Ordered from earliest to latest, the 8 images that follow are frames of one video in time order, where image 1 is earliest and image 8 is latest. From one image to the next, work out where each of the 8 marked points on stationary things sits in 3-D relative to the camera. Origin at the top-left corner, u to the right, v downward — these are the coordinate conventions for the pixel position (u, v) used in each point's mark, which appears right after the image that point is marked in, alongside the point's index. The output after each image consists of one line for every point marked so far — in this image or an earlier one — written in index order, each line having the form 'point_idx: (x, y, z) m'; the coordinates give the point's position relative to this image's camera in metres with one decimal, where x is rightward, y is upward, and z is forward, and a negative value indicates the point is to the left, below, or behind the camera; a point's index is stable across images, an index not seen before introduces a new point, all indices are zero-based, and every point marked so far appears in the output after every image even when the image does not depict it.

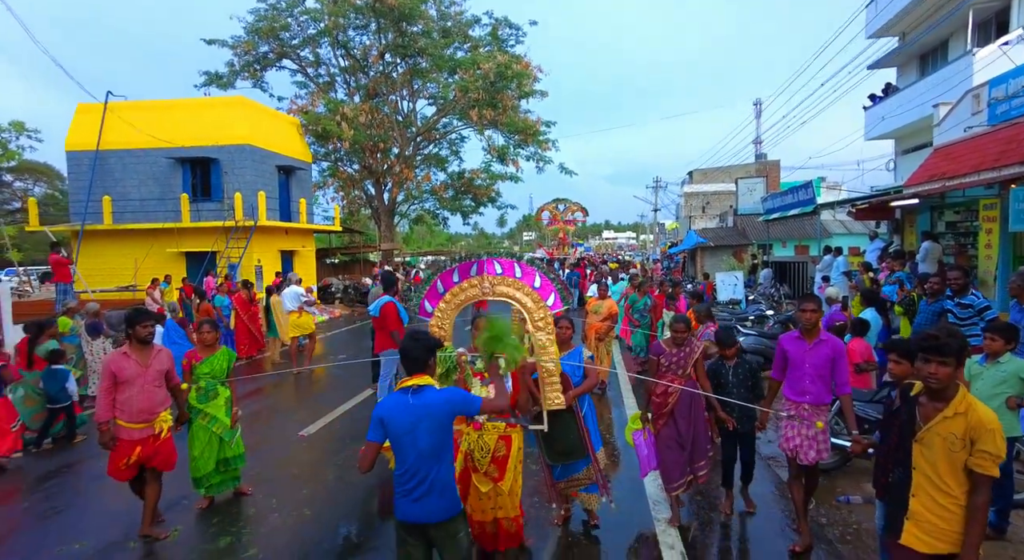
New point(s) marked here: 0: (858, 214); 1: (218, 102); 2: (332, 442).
0: (+8.9, +1.7, +13.8) m
1: (-9.8, +6.0, +18.2) m
2: (-2.1, -1.8, +6.2) m
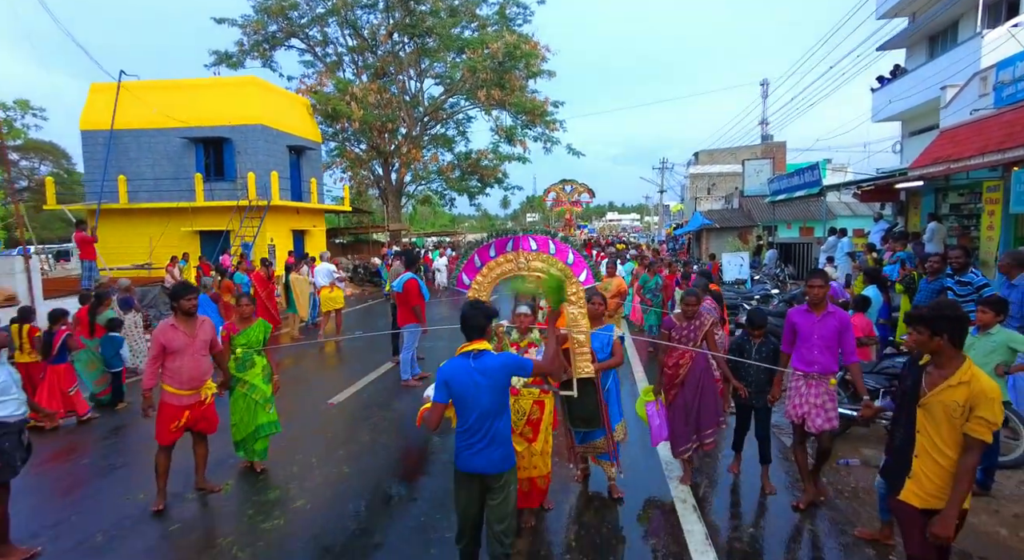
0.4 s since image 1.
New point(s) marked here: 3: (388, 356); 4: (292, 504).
0: (+9.2, +2.2, +14.0) m
1: (-9.5, +6.7, +18.3) m
2: (-1.9, -1.6, +6.6) m
3: (-2.1, -1.3, +9.2) m
4: (-1.8, -1.8, +4.4) m
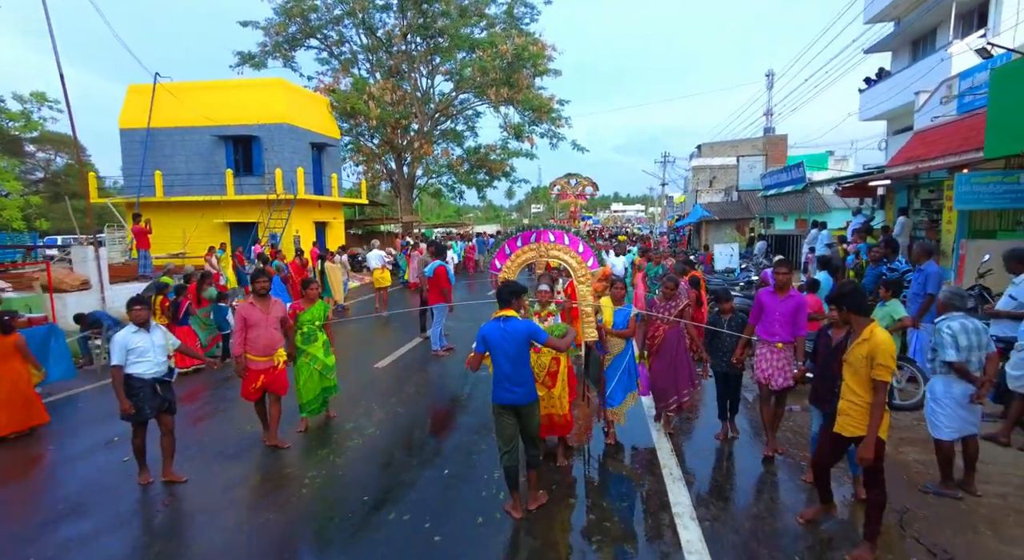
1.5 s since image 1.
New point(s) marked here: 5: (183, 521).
0: (+9.4, +2.5, +15.2) m
1: (-9.2, +7.1, +19.6) m
2: (-1.7, -1.4, +8.0) m
3: (-1.9, -1.0, +10.6) m
4: (-1.6, -1.6, +5.8) m
5: (-2.5, -1.8, +4.2) m
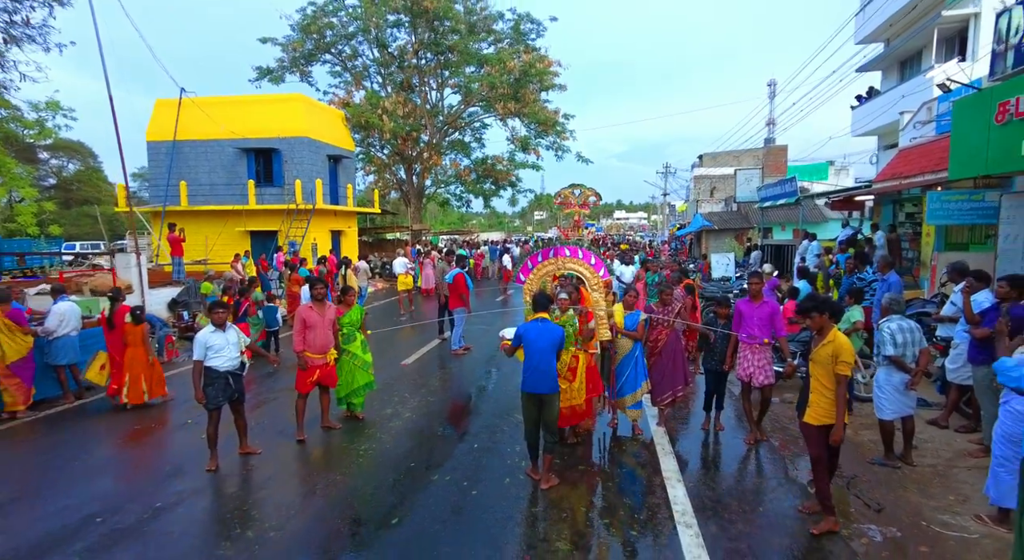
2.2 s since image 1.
0: (+9.7, +2.3, +16.2) m
1: (-8.9, +6.9, +20.7) m
2: (-1.5, -1.5, +9.0) m
3: (-1.7, -1.2, +11.5) m
4: (-1.4, -1.7, +6.7) m
5: (-2.3, -1.8, +5.1) m
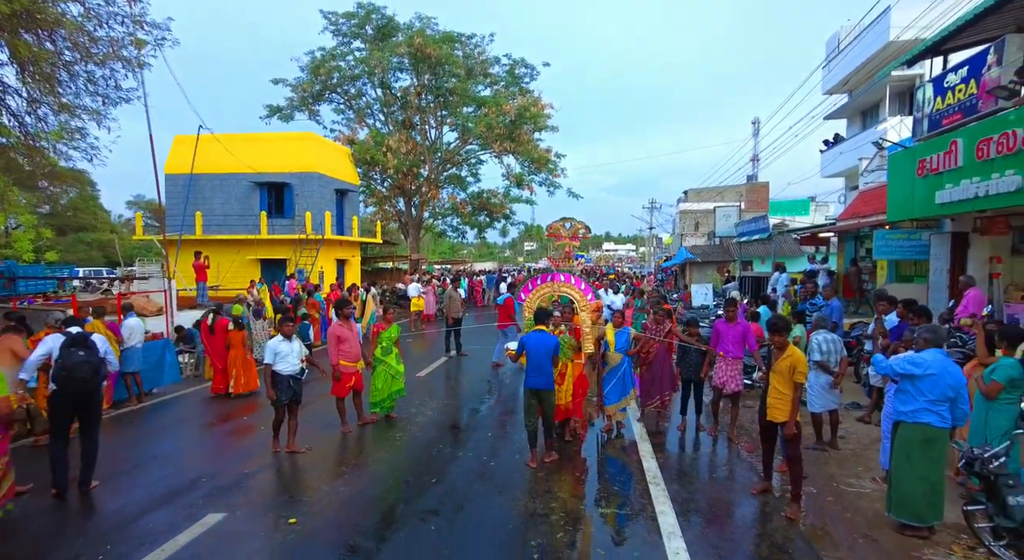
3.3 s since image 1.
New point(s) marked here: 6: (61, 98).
0: (+9.6, +1.3, +17.8) m
1: (-9.0, +5.9, +22.2) m
2: (-1.4, -1.9, +10.2) m
3: (-1.7, -1.7, +12.7) m
4: (-1.3, -2.0, +7.9) m
5: (-2.2, -2.0, +6.3) m
6: (-6.5, +2.7, +7.9) m
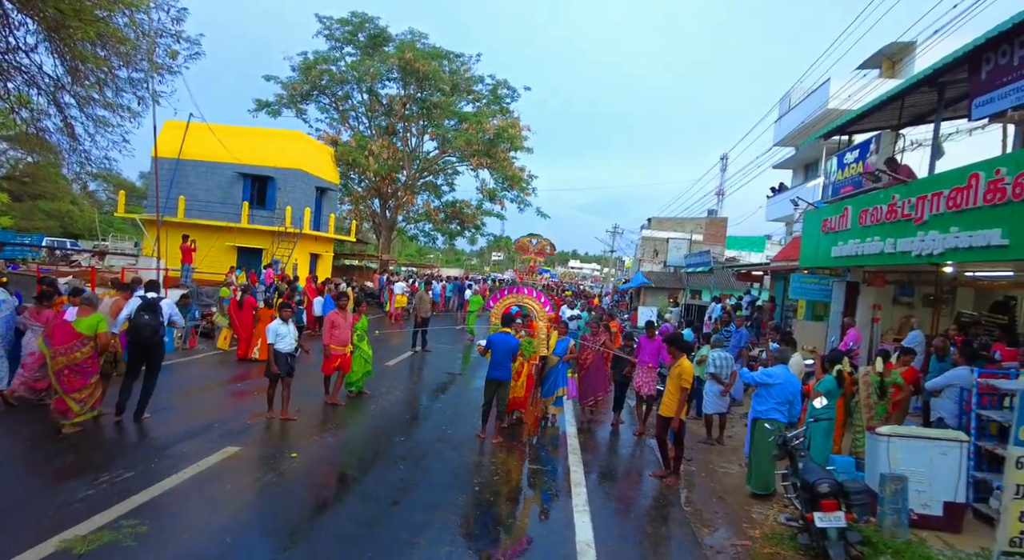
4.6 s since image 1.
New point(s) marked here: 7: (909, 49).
0: (+8.4, +0.2, +19.9) m
1: (-10.0, +6.3, +23.2) m
2: (-2.3, -1.9, +11.5) m
3: (-2.8, -1.8, +14.1) m
4: (-2.1, -2.0, +9.3) m
5: (-2.9, -2.0, +7.7) m
6: (-6.9, +3.1, +9.0) m
7: (+14.1, +8.2, +19.0) m
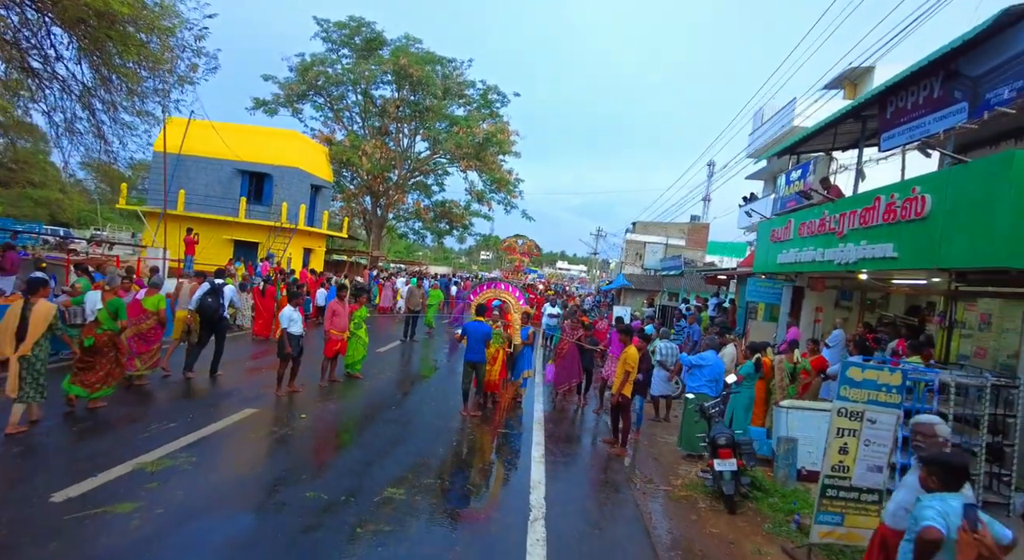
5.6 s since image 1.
0: (+7.8, 0.0, +21.3) m
1: (-10.5, +6.6, +24.3) m
2: (-2.8, -1.8, +12.7) m
3: (-3.3, -1.7, +15.2) m
4: (-2.6, -1.9, +10.5) m
5: (-3.3, -1.8, +8.8) m
6: (-7.2, +3.3, +10.1) m
7: (+13.6, +7.9, +20.6) m
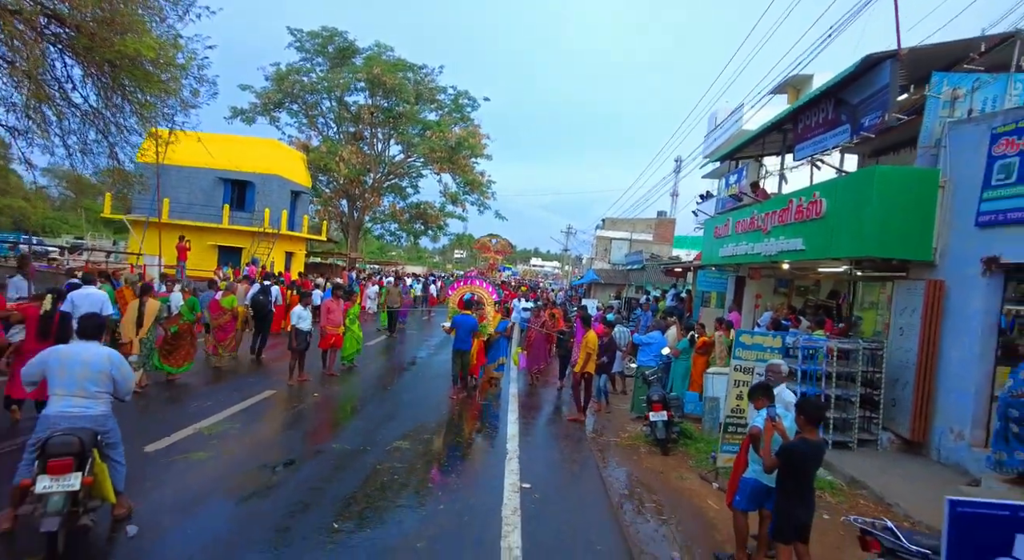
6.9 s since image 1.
0: (+6.7, +0.3, +23.1) m
1: (-11.9, +6.5, +25.1) m
2: (-3.4, -1.8, +14.0) m
3: (-4.0, -1.7, +16.5) m
4: (-3.1, -1.9, +11.8) m
5: (-3.7, -1.8, +10.1) m
6: (-7.8, +3.2, +11.2) m
7: (+12.4, +8.3, +22.6) m
